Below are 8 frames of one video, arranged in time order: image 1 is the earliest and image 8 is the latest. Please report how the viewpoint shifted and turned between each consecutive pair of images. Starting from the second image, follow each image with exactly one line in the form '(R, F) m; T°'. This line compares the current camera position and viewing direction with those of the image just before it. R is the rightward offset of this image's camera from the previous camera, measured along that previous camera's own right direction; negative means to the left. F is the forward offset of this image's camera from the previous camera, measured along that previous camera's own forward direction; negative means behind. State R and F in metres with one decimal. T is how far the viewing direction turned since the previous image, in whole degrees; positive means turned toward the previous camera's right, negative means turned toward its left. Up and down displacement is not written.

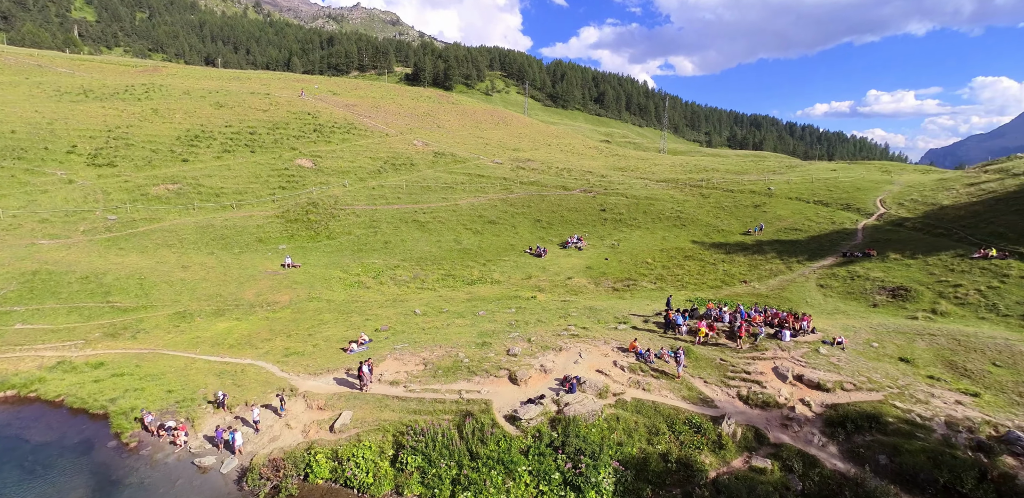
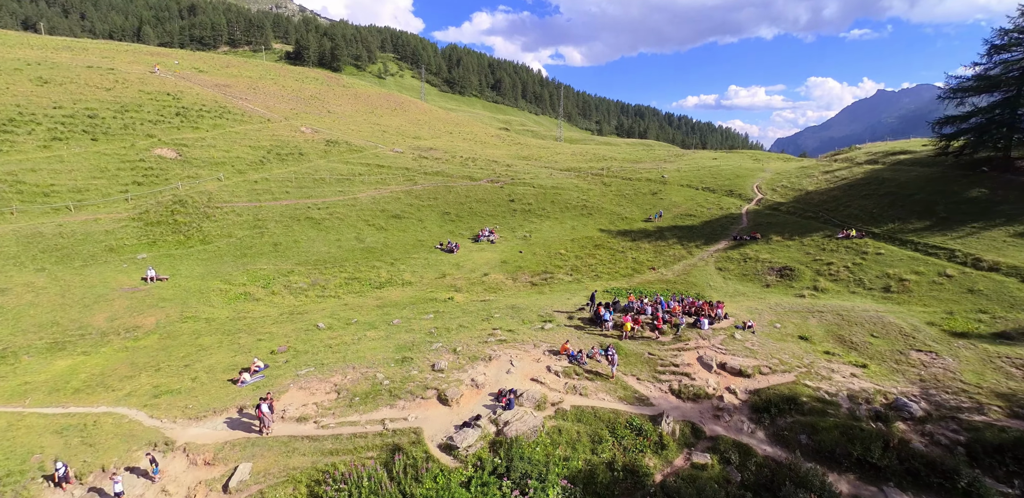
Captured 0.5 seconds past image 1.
(-1.0, +2.2) m; +12°
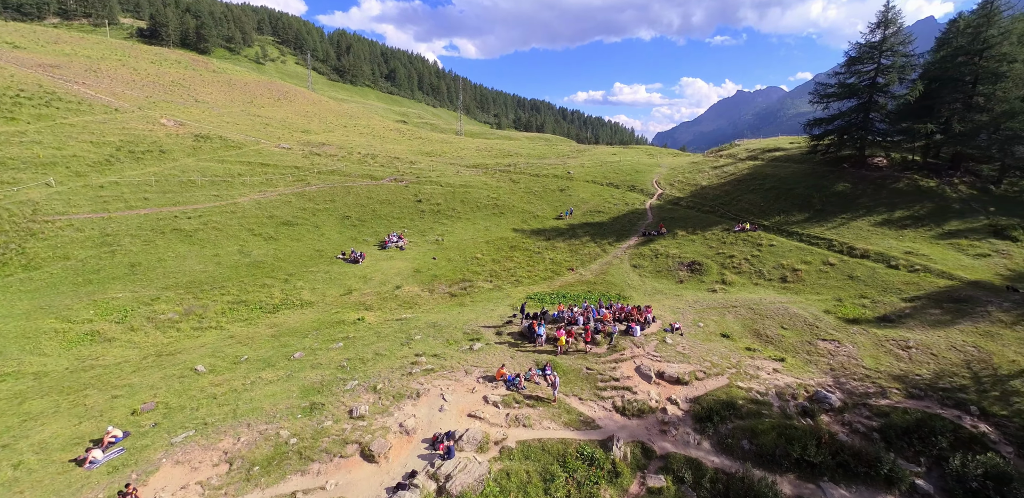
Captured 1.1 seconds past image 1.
(-1.1, +2.6) m; +12°
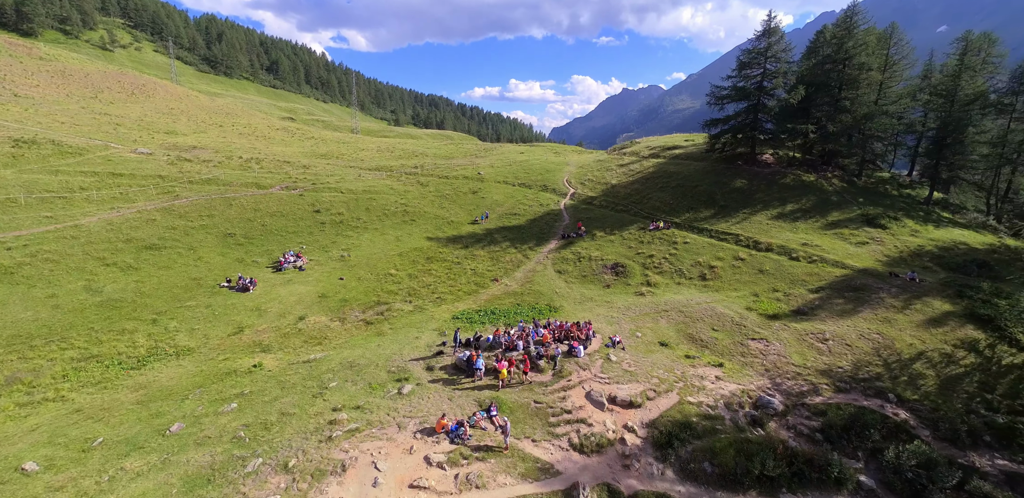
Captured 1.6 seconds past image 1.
(-1.1, +2.9) m; +12°
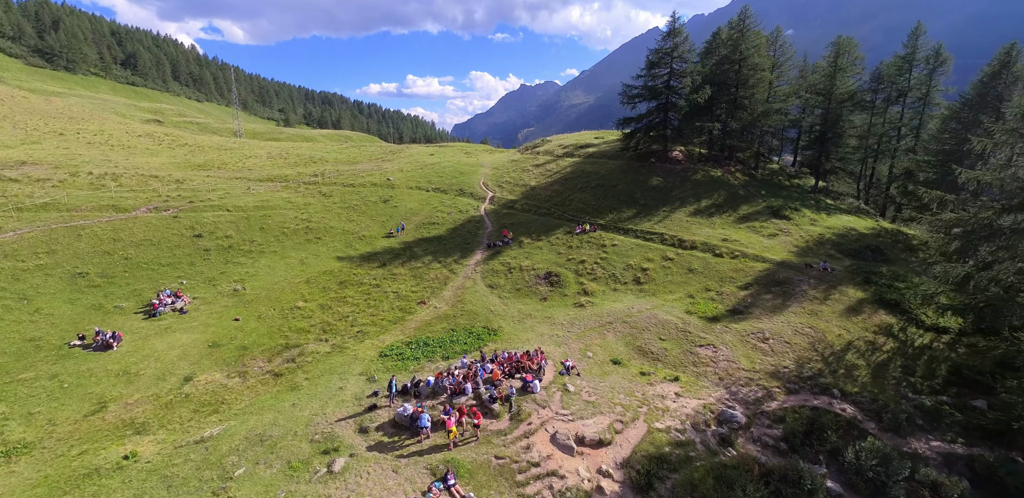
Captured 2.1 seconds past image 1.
(-1.3, +3.1) m; +11°
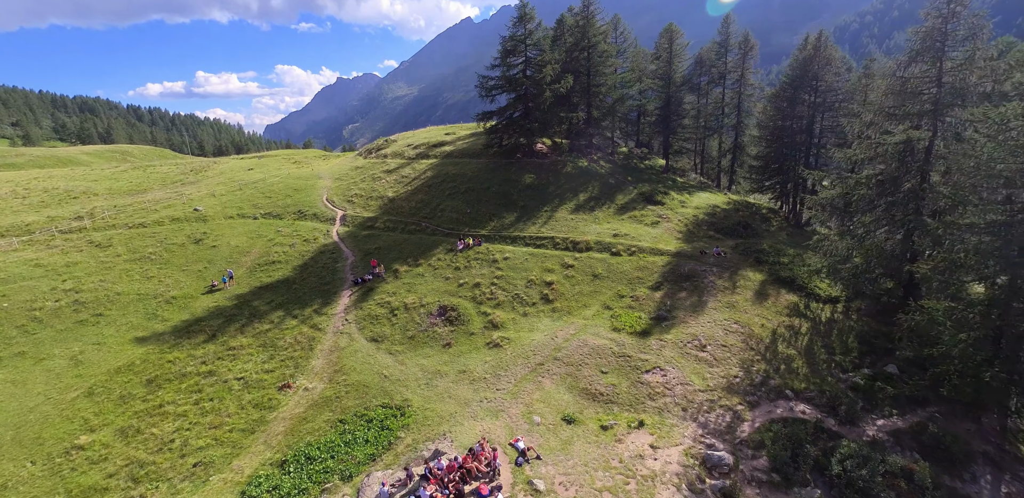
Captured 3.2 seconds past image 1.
(-2.2, +6.6) m; +19°
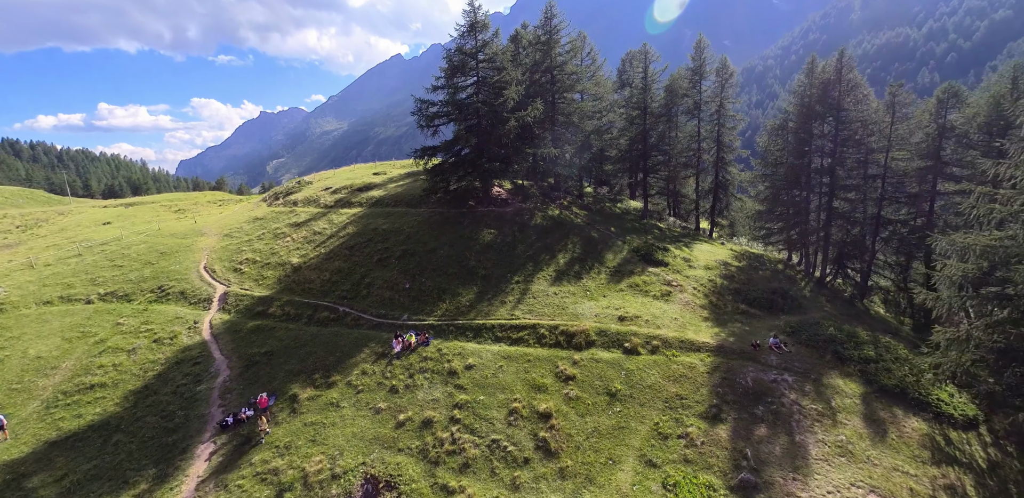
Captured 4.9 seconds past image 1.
(-1.5, +12.2) m; +8°
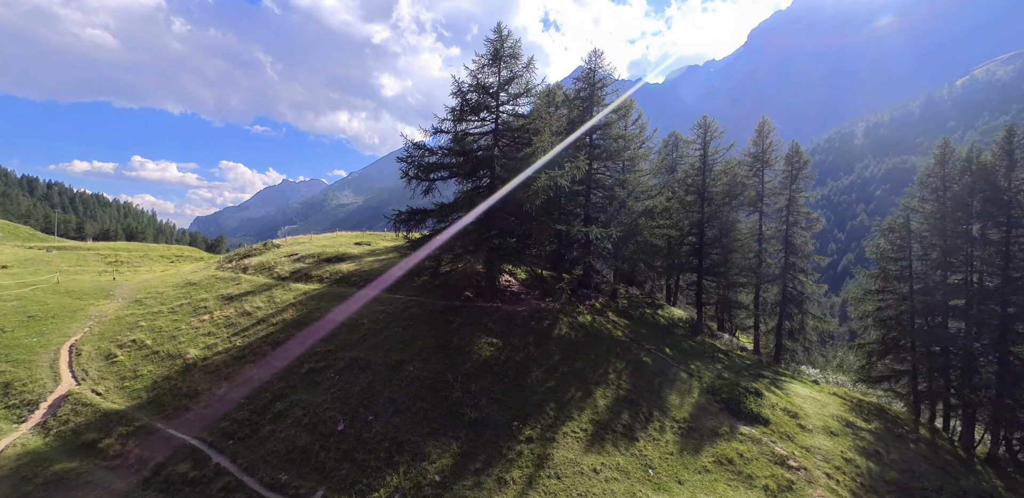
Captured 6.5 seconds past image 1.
(-0.8, +11.7) m; -1°
